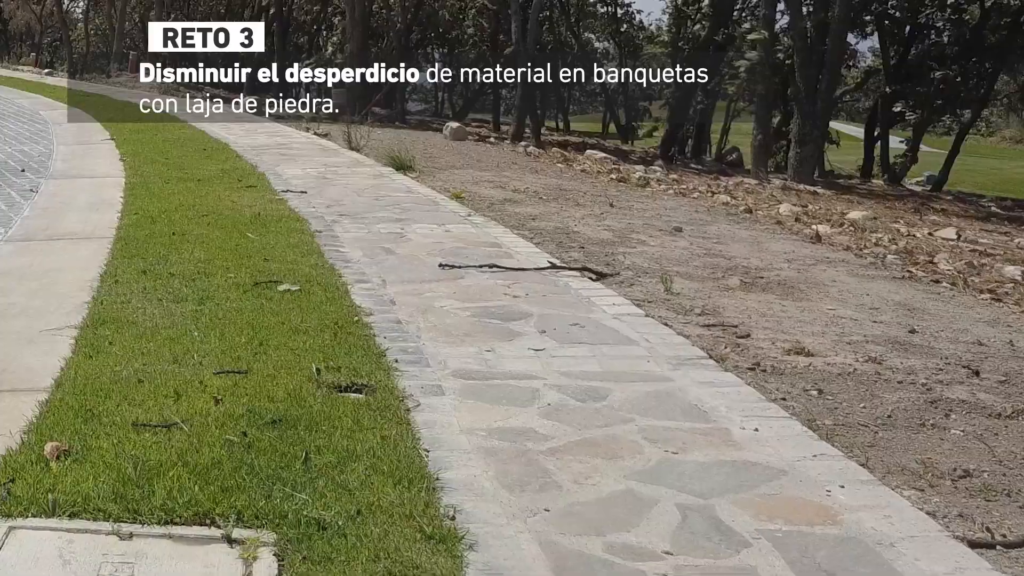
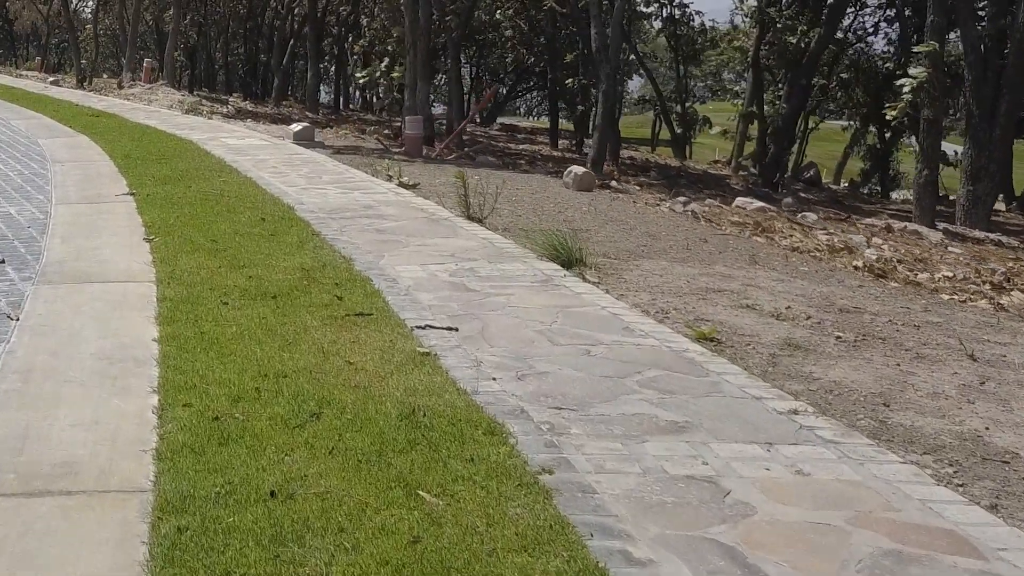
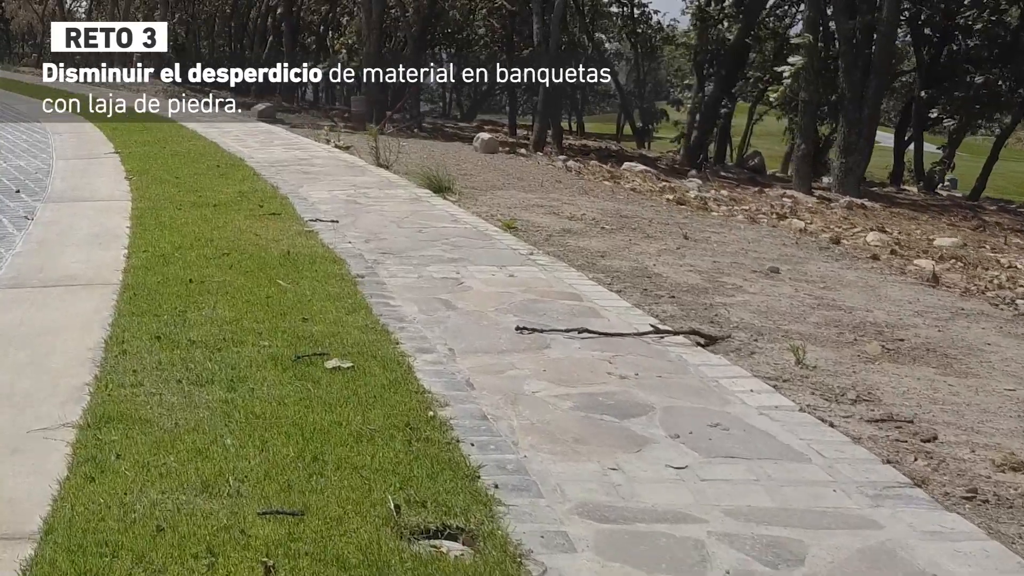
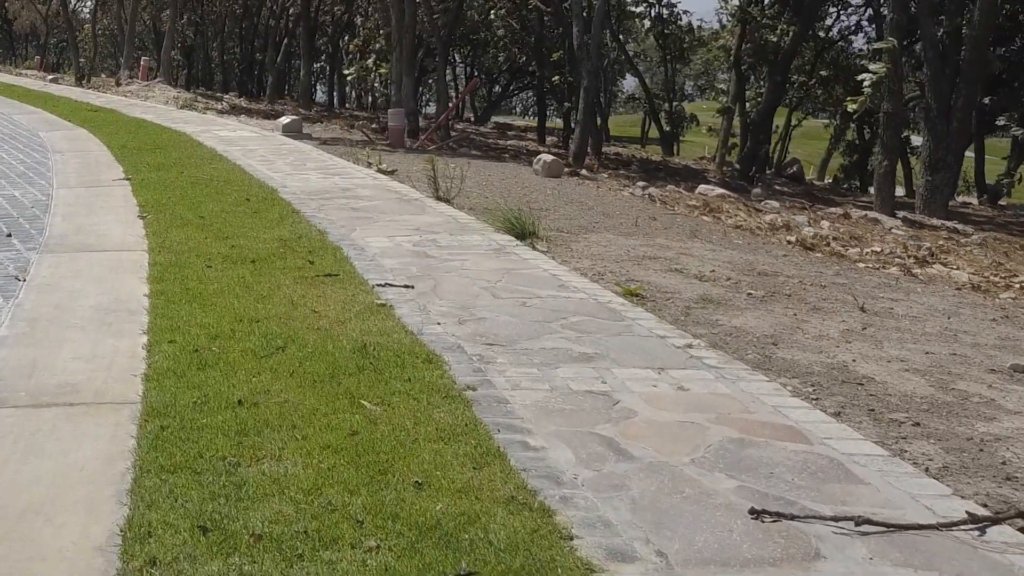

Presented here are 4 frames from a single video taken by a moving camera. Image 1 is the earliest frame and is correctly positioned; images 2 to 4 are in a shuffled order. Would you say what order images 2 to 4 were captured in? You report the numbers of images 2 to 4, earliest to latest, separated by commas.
3, 4, 2
